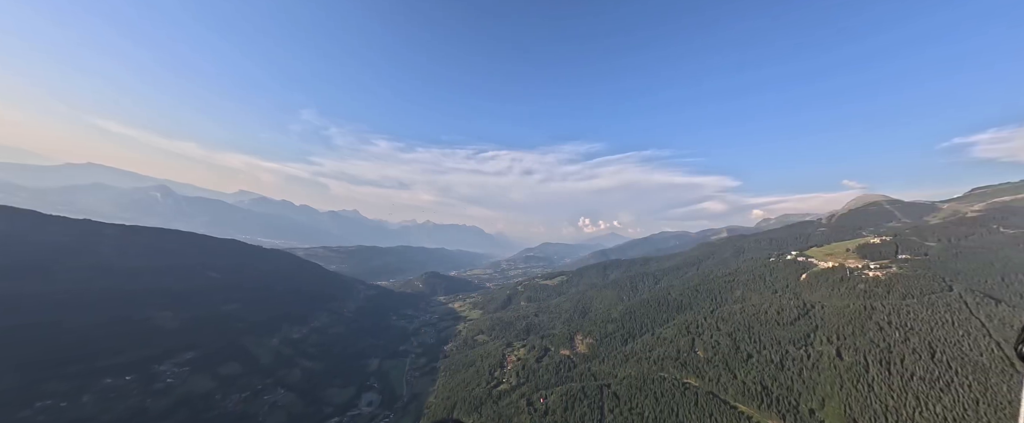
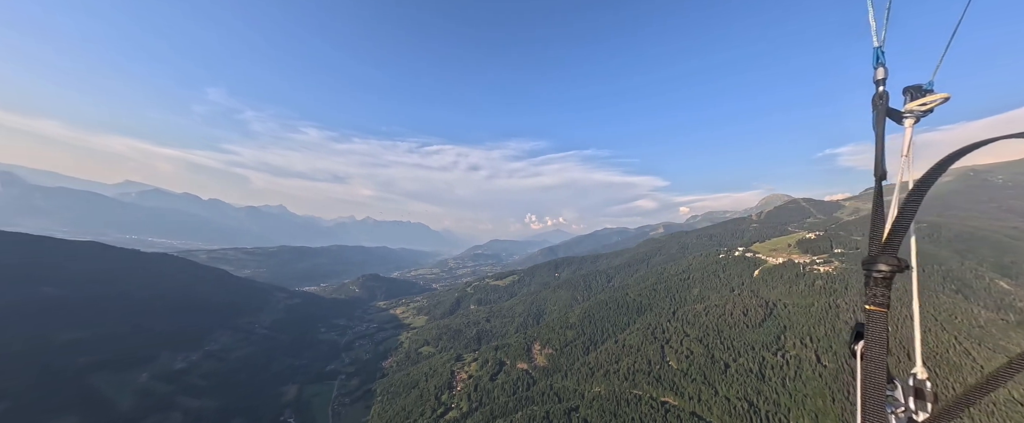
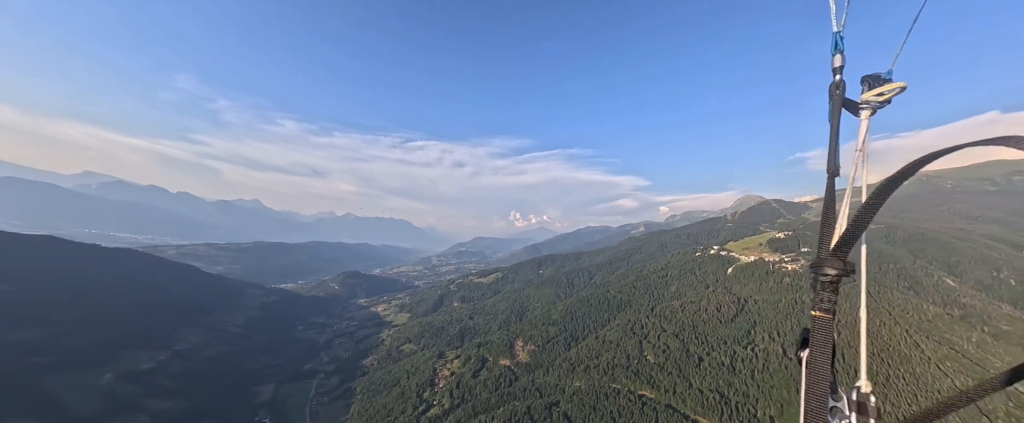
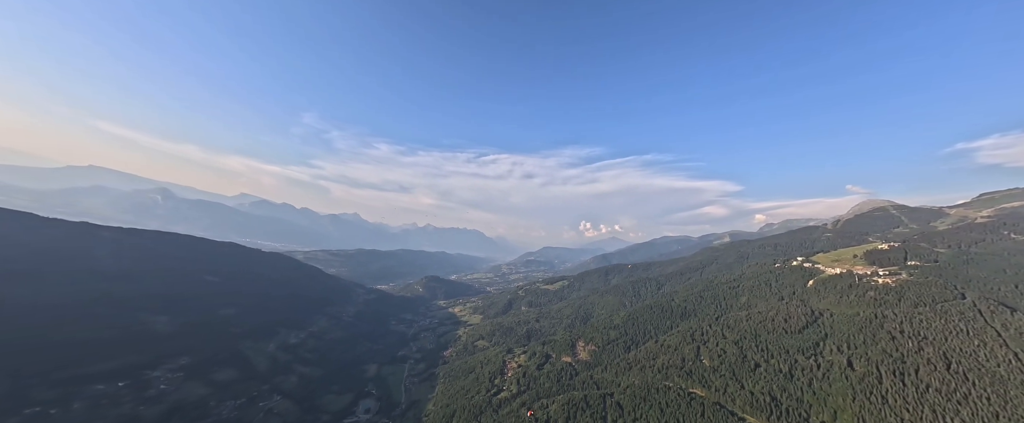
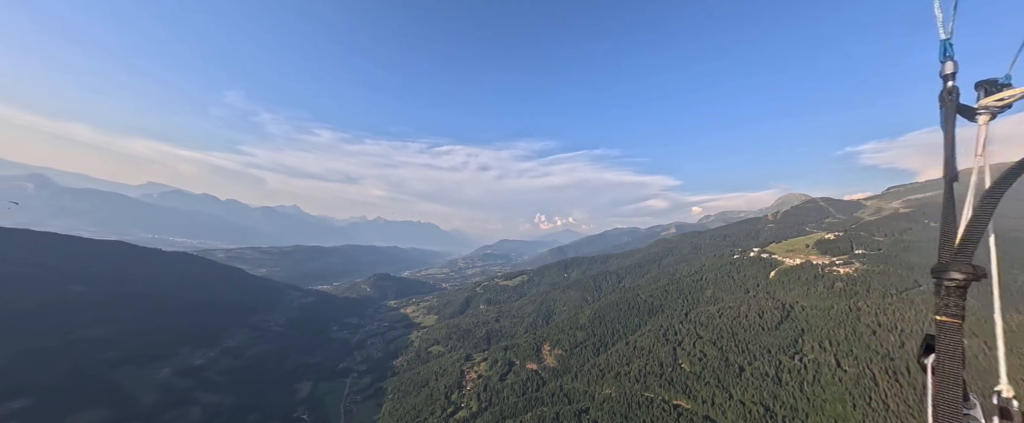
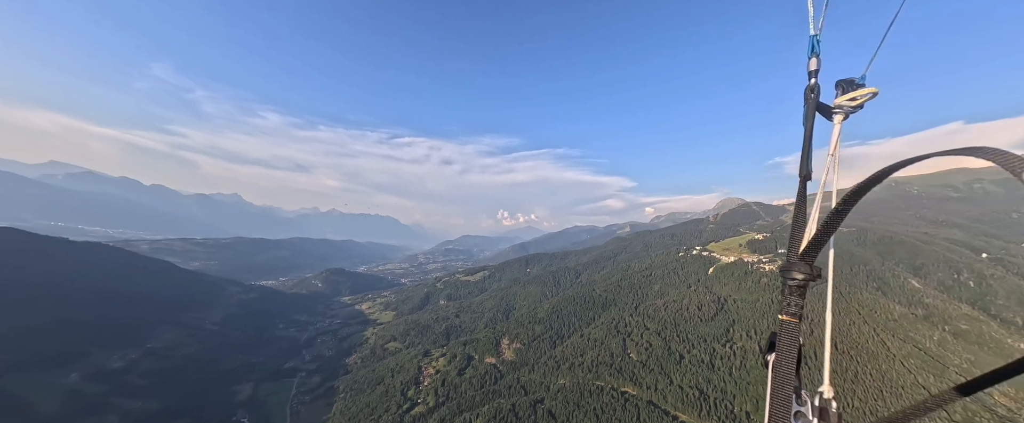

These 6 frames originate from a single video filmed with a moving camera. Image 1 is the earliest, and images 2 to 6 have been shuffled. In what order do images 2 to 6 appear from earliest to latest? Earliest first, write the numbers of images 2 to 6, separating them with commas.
4, 6, 3, 2, 5
